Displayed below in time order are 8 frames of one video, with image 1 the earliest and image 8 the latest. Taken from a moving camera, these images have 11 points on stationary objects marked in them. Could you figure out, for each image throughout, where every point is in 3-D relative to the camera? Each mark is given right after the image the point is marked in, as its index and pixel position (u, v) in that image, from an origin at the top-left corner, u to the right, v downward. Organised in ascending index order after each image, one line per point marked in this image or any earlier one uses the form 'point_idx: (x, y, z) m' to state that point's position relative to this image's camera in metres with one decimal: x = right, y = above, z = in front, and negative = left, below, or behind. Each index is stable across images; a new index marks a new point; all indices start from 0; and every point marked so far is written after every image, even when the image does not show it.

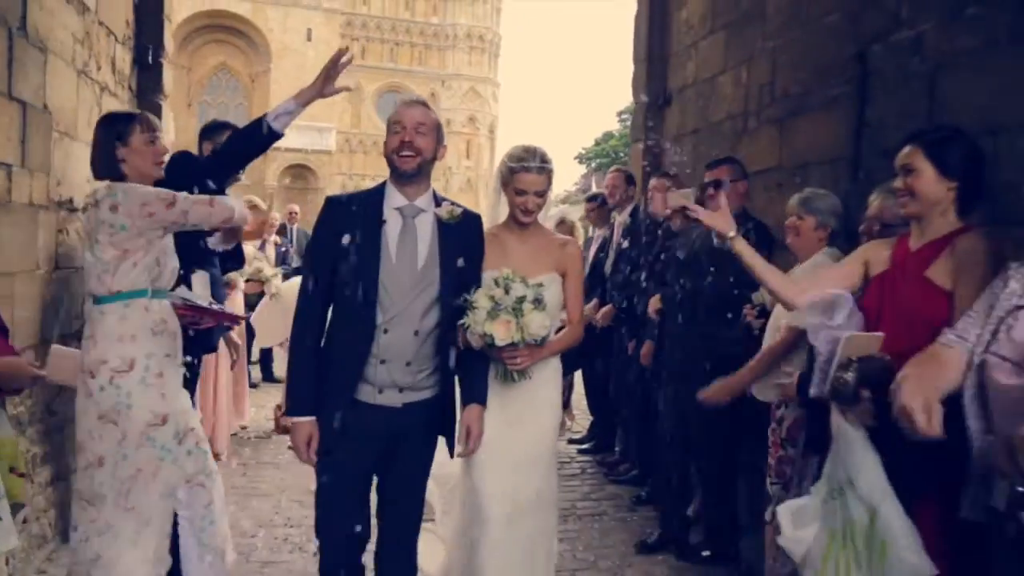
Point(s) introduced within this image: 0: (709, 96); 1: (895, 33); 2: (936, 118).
0: (+1.4, +1.3, +6.4) m
1: (+1.7, +1.2, +4.3) m
2: (+1.8, +0.7, +3.9) m
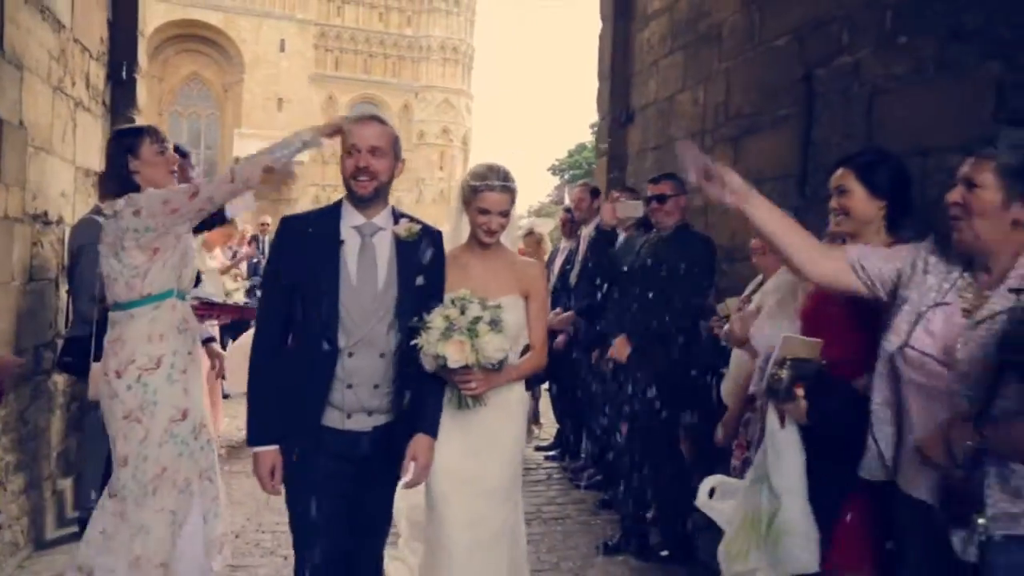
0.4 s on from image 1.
0: (+1.1, +1.2, +6.6) m
1: (+1.6, +1.1, +4.5) m
2: (+1.6, +0.7, +4.1) m
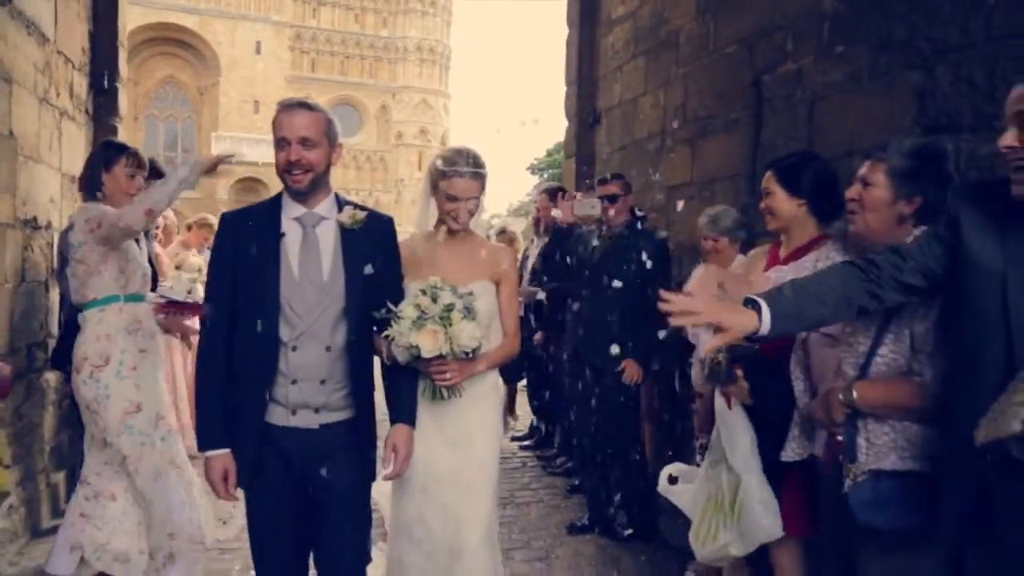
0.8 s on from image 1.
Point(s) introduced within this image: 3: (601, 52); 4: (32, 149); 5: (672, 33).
0: (+0.9, +1.3, +6.9) m
1: (+1.4, +1.2, +4.8) m
2: (+1.5, +0.7, +4.4) m
3: (+0.7, +1.9, +7.7) m
4: (-2.5, +0.7, +4.9) m
5: (+1.1, +1.7, +6.2) m
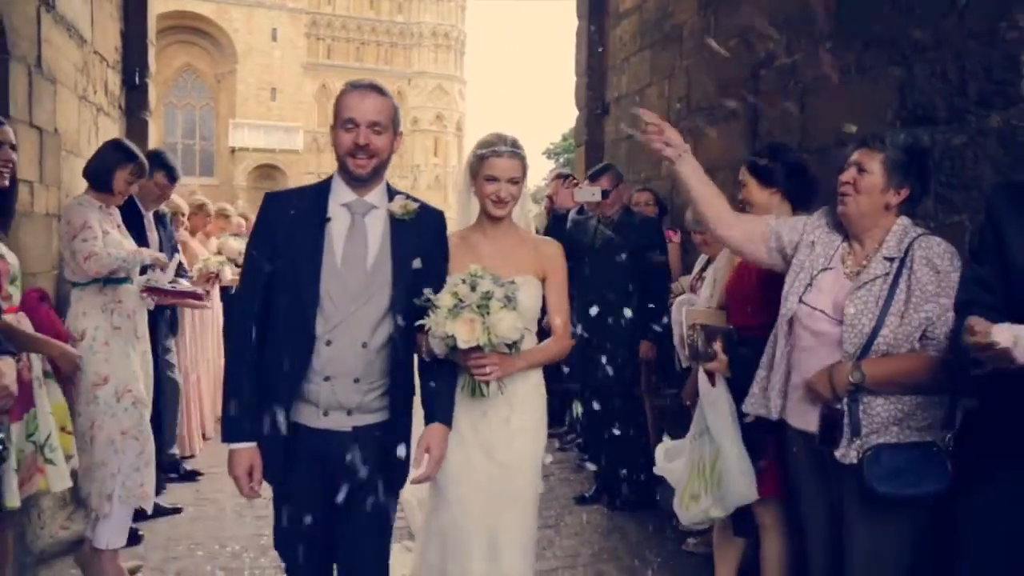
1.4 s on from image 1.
0: (+1.0, +1.4, +7.2) m
1: (+1.4, +1.2, +5.1) m
2: (+1.5, +0.8, +4.7) m
3: (+0.8, +2.1, +7.9) m
4: (-2.5, +0.8, +5.3) m
5: (+1.1, +1.8, +6.5) m
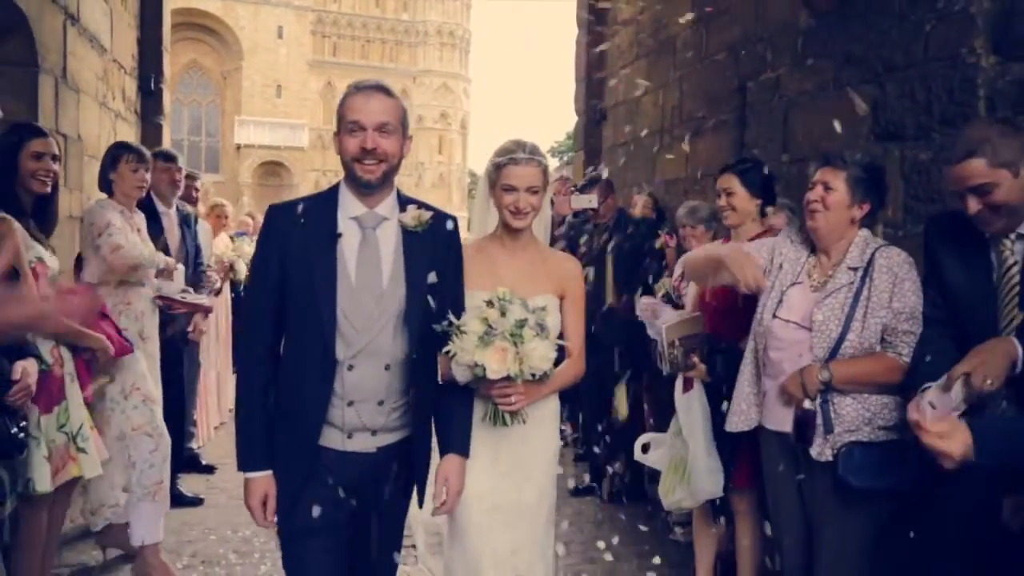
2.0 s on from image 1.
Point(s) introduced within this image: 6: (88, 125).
0: (+1.0, +1.4, +7.5) m
1: (+1.4, +1.2, +5.3) m
2: (+1.5, +0.8, +5.0) m
3: (+0.8, +2.1, +8.2) m
4: (-2.5, +0.8, +5.5) m
5: (+1.1, +1.8, +6.7) m
6: (-2.5, +0.9, +5.4) m
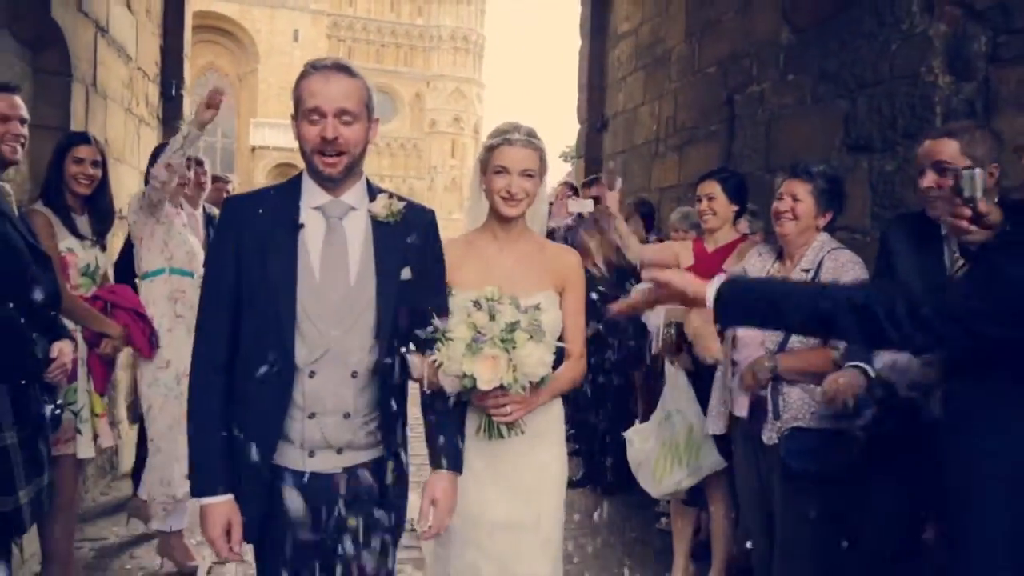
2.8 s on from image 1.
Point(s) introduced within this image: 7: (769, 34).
0: (+1.0, +1.4, +7.8) m
1: (+1.4, +1.2, +5.6) m
2: (+1.5, +0.8, +5.3) m
3: (+0.9, +2.1, +8.5) m
4: (-2.5, +0.9, +5.9) m
5: (+1.2, +1.8, +7.0) m
6: (-2.5, +1.0, +5.8) m
7: (+1.5, +1.5, +5.4) m
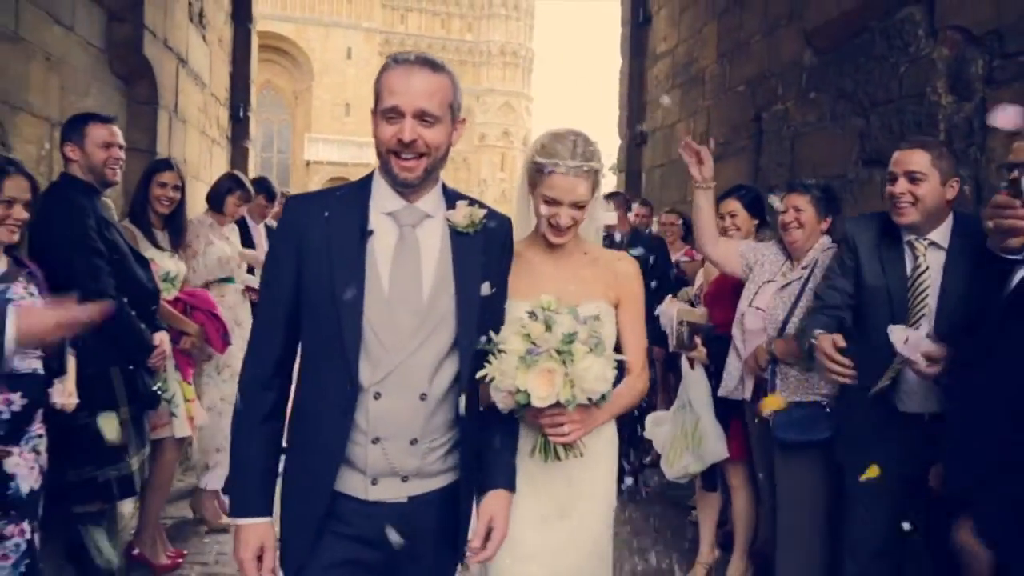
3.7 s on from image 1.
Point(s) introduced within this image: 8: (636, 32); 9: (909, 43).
0: (+1.4, +1.3, +8.2) m
1: (+1.7, +1.2, +6.0) m
2: (+1.7, +0.7, +5.7) m
3: (+1.3, +2.0, +8.9) m
4: (-2.2, +0.8, +6.5) m
5: (+1.5, +1.7, +7.4) m
6: (-2.2, +0.9, +6.3) m
7: (+1.7, +1.4, +5.8) m
8: (+1.2, +2.5, +9.1) m
9: (+1.9, +1.2, +4.6) m
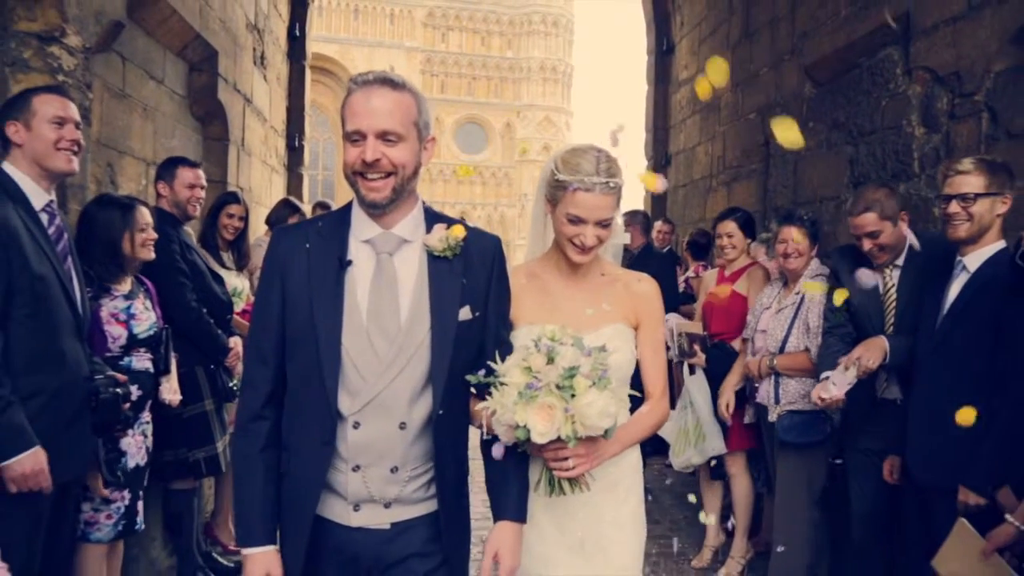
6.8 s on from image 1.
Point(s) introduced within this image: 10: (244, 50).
0: (+1.7, +1.2, +8.8) m
1: (+1.9, +1.1, +6.6) m
2: (+1.9, +0.7, +6.2) m
3: (+1.6, +1.9, +9.5) m
4: (-2.0, +0.7, +7.2) m
5: (+1.8, +1.6, +8.0) m
6: (-2.0, +0.8, +7.1) m
7: (+1.9, +1.4, +6.4) m
8: (+1.6, +2.4, +9.7) m
9: (+2.1, +1.1, +5.1) m
10: (-1.9, +1.6, +6.5) m
